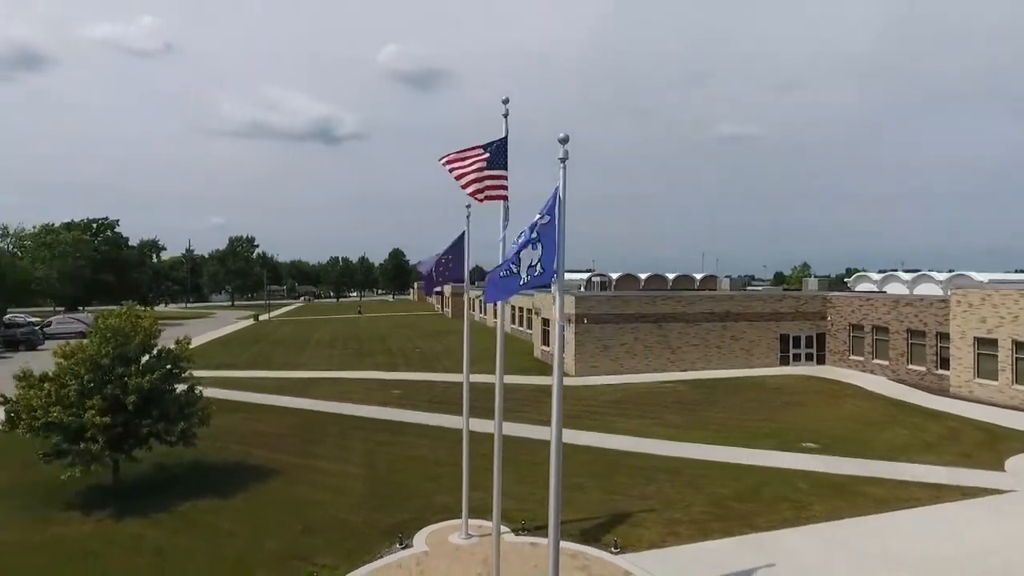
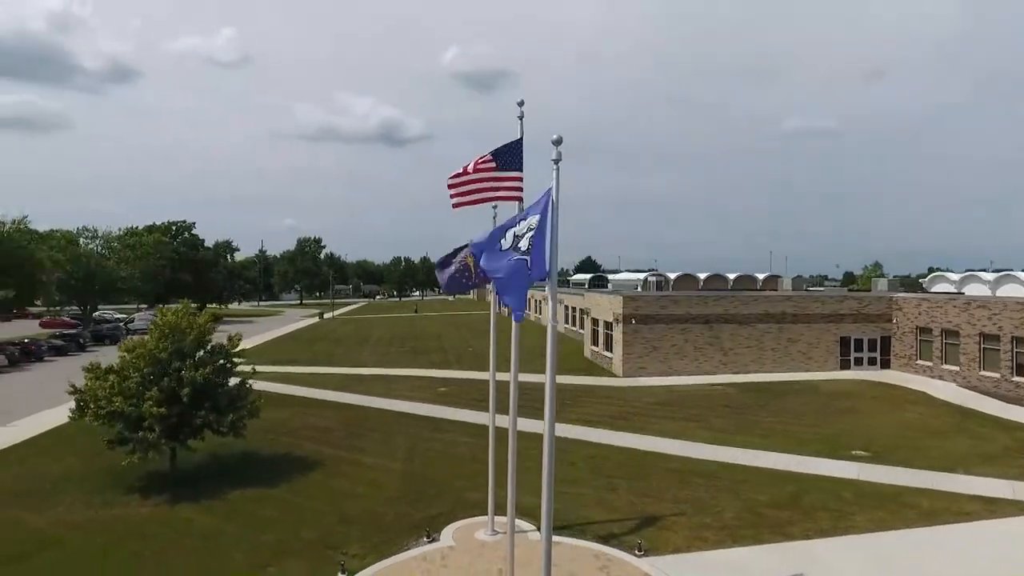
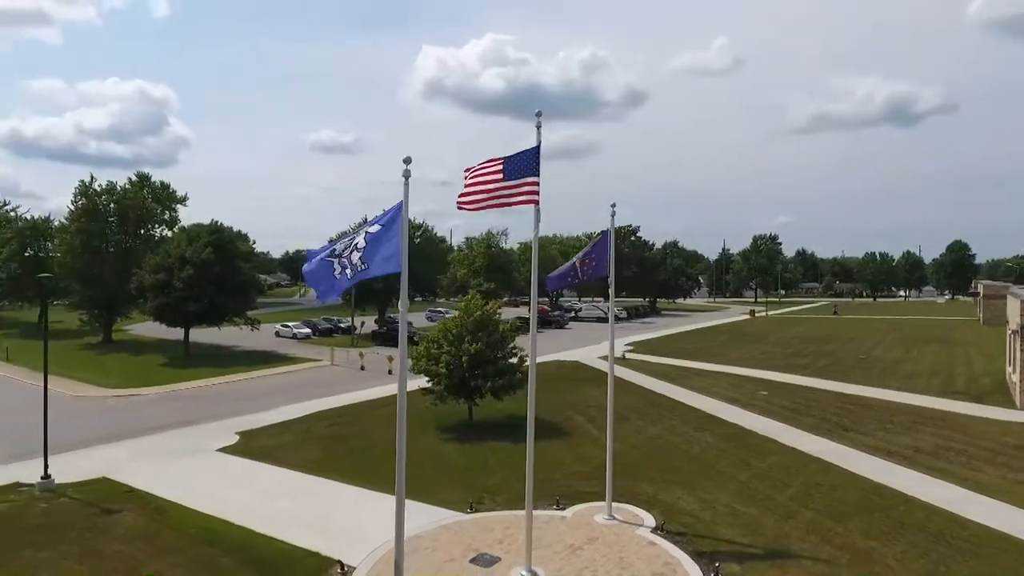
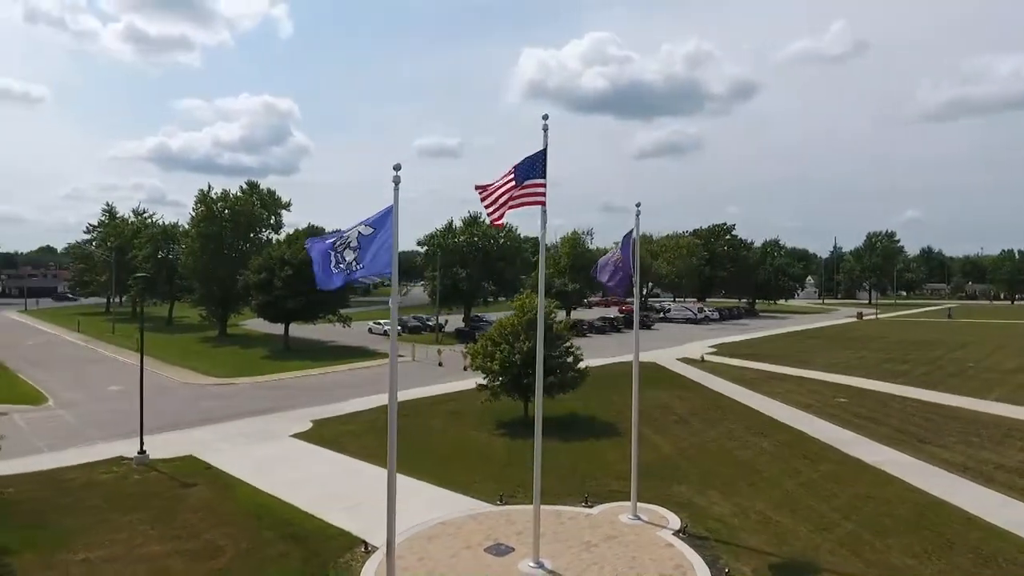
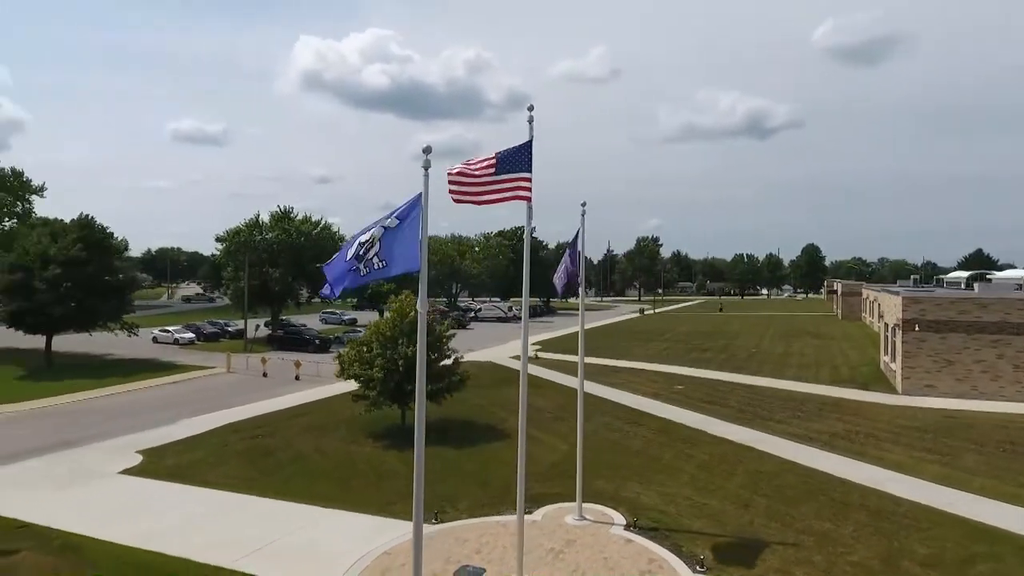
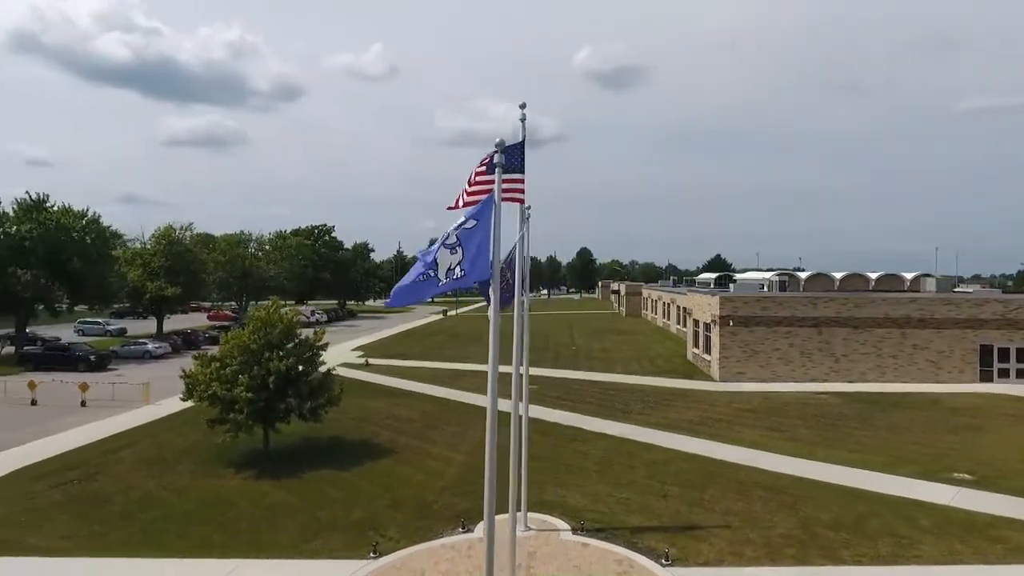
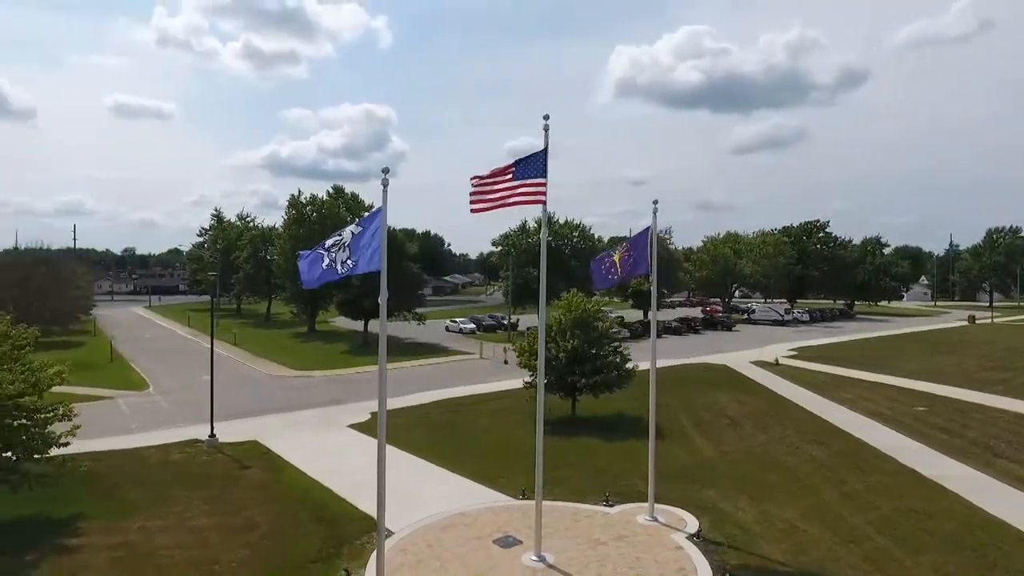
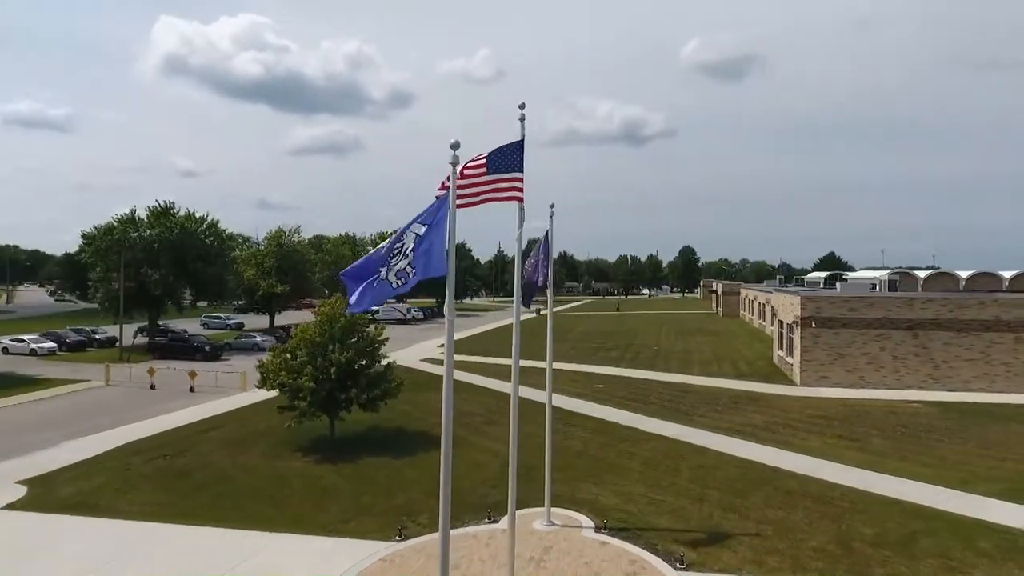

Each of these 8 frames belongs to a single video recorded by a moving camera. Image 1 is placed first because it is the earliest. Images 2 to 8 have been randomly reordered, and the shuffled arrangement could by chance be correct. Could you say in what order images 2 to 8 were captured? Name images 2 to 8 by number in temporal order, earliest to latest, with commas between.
2, 6, 8, 5, 3, 4, 7
